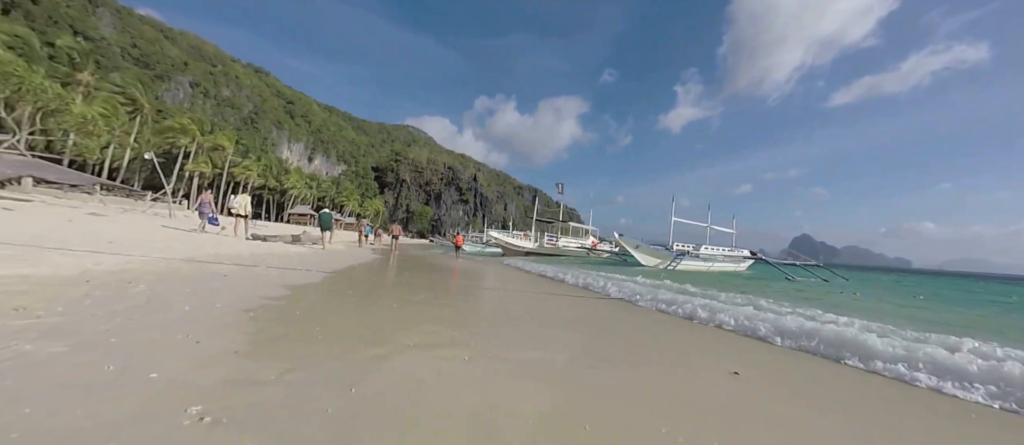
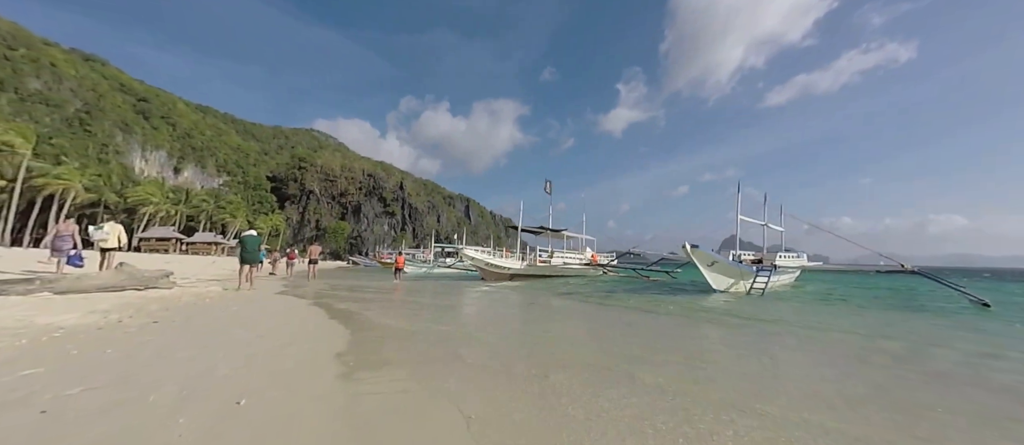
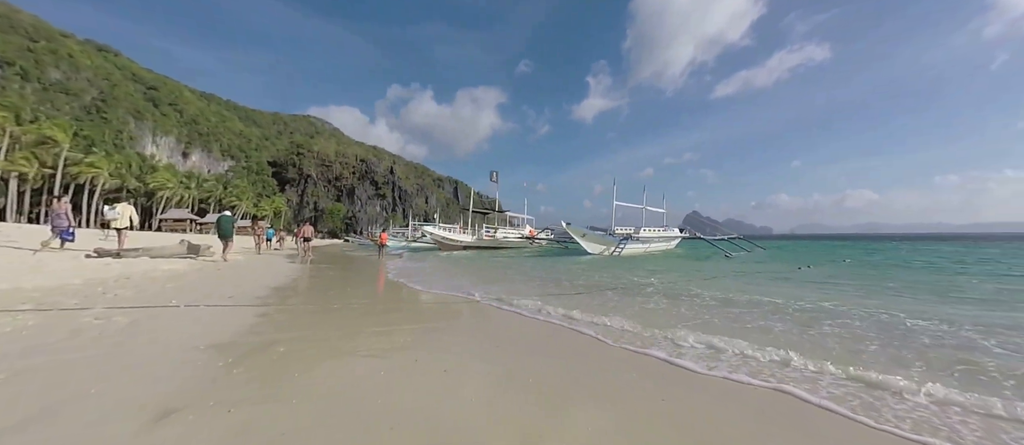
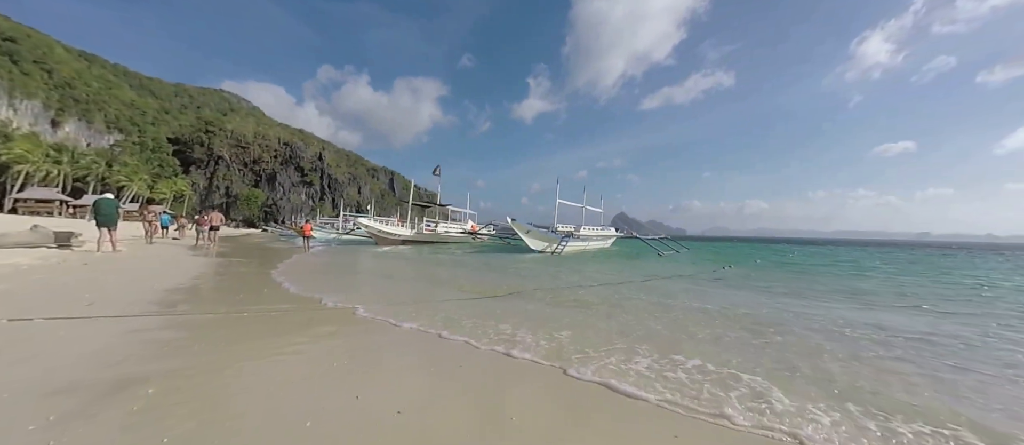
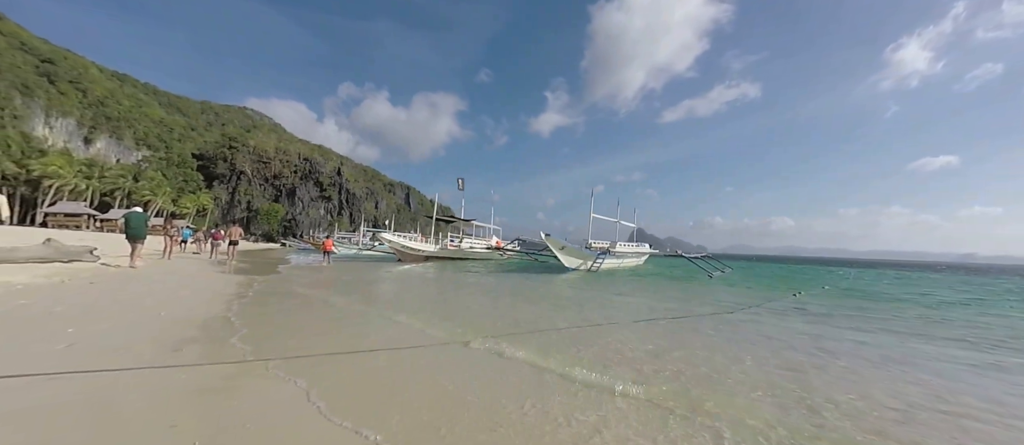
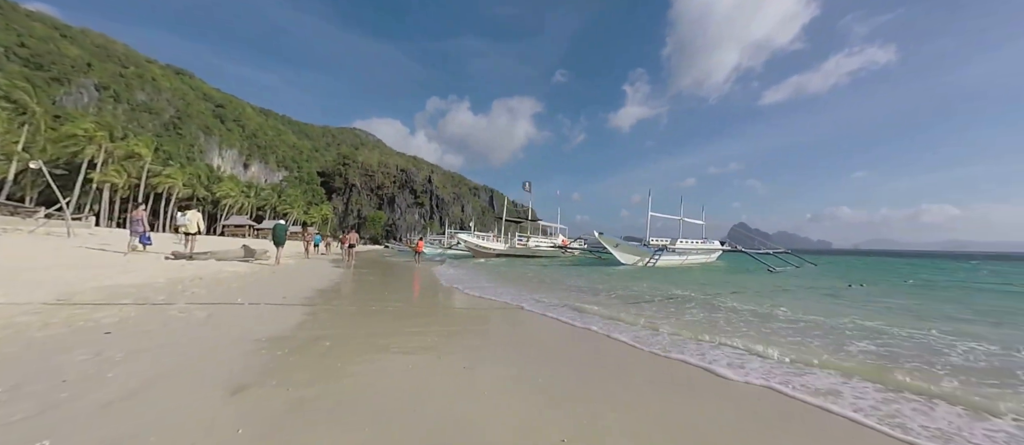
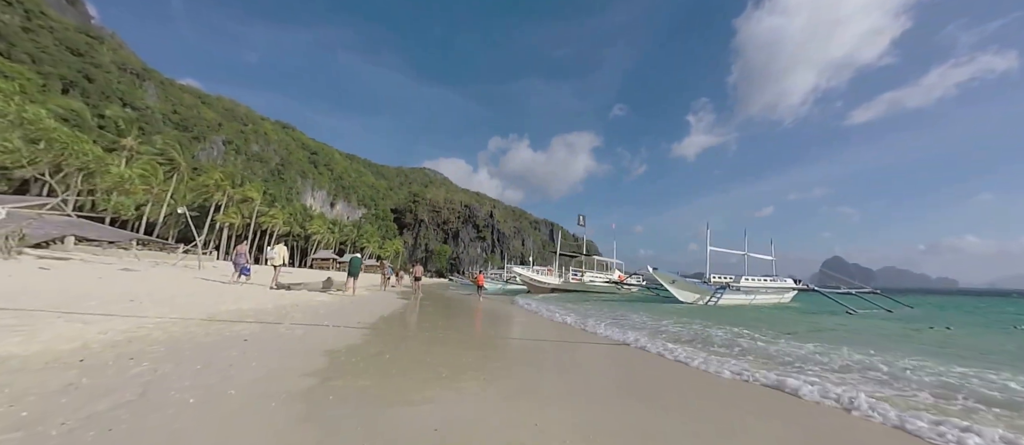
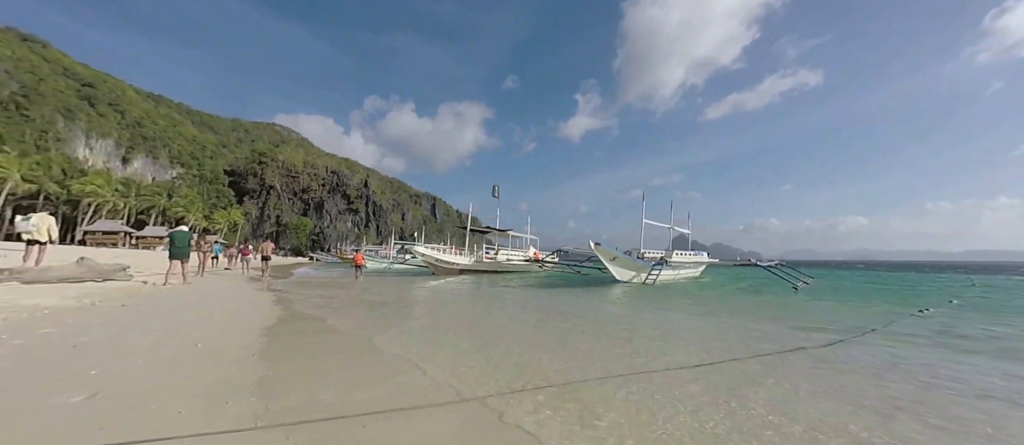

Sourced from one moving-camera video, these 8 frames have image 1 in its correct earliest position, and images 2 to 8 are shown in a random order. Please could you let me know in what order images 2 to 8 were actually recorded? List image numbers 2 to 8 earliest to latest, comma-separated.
7, 6, 3, 4, 5, 8, 2
